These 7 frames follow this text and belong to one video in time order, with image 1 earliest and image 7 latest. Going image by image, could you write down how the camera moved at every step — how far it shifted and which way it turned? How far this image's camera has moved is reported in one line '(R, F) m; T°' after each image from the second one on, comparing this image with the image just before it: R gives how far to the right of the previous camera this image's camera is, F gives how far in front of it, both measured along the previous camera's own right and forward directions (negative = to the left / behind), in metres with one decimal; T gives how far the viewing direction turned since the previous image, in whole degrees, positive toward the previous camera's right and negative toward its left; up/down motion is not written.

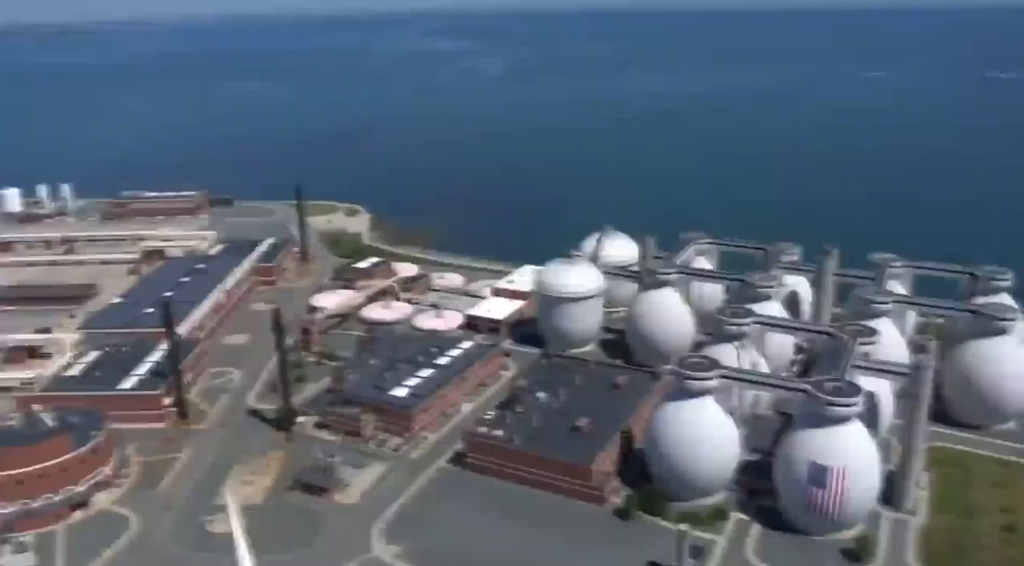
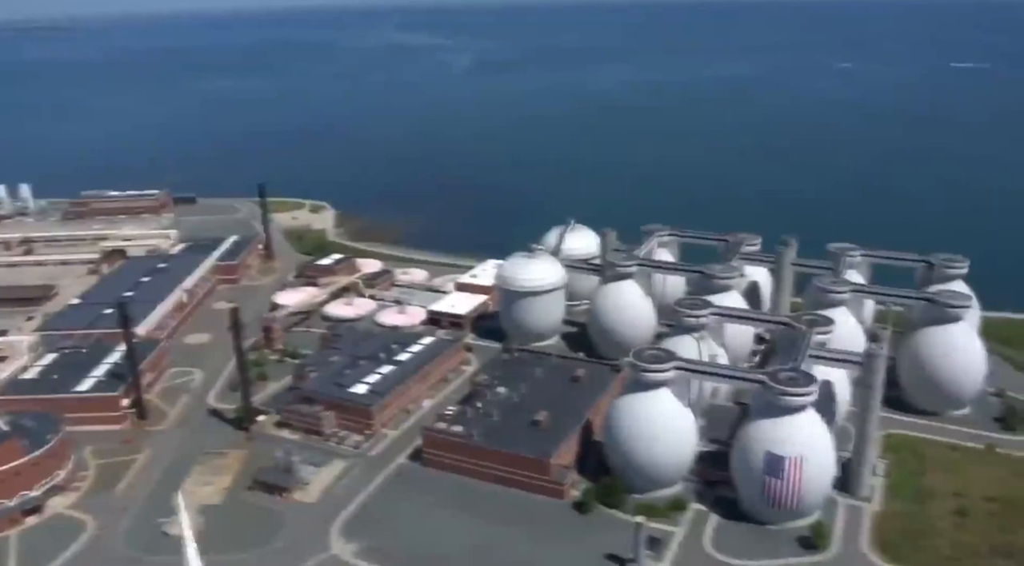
(+0.9, 0.0) m; +1°
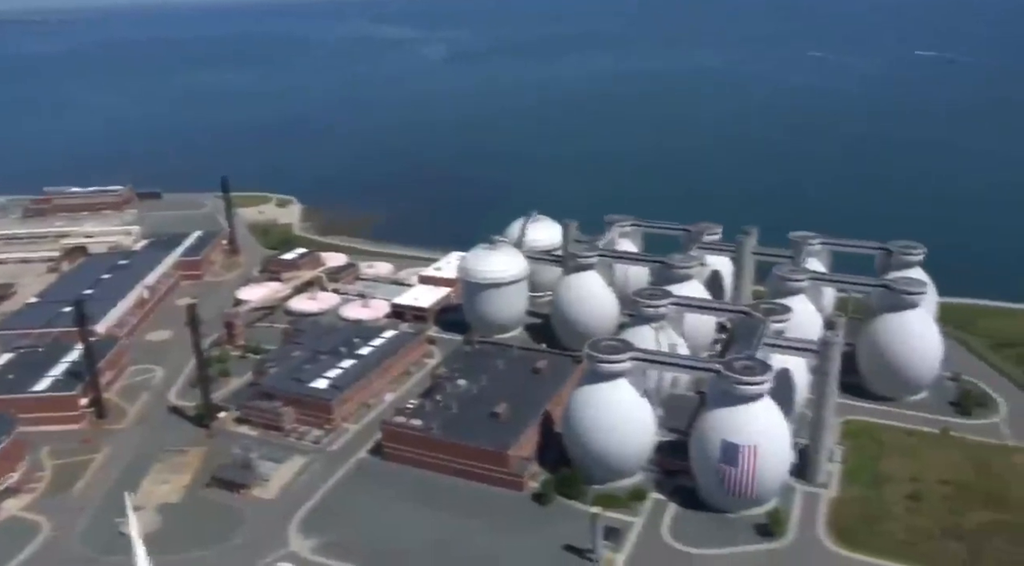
(+0.9, 0.0) m; +1°
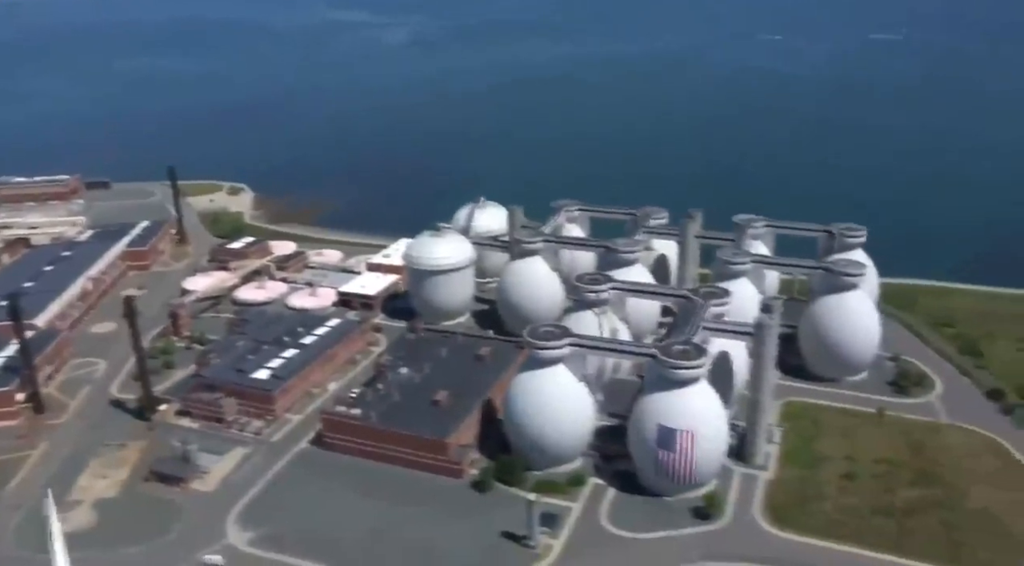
(+1.5, +0.1) m; +2°
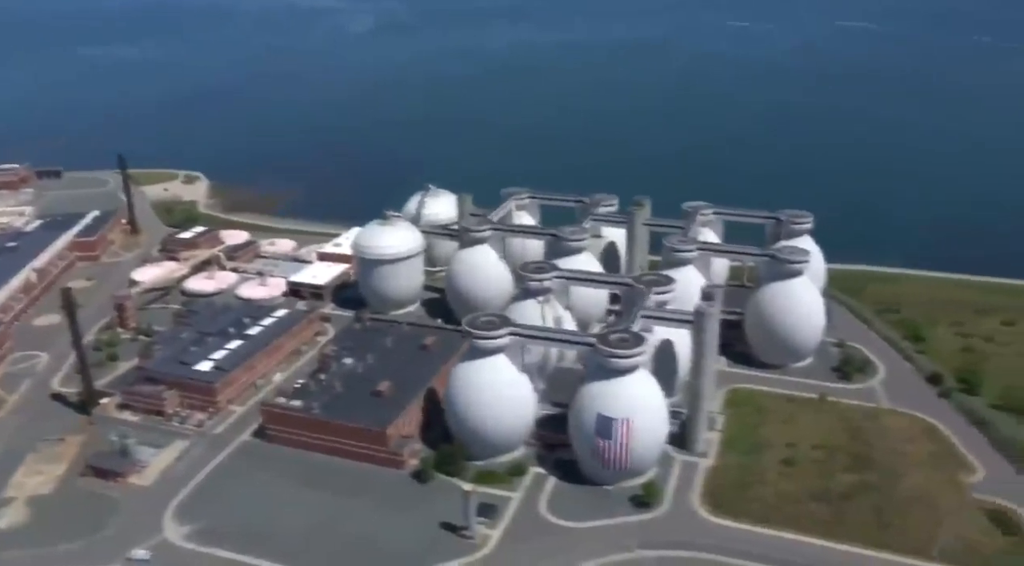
(+1.6, +0.2) m; +1°
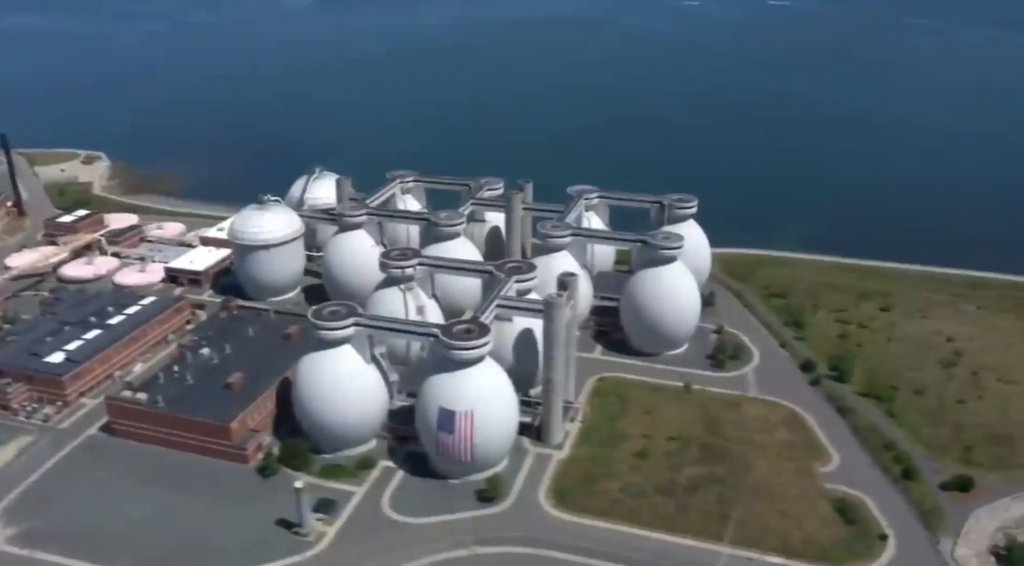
(+4.9, +1.1) m; +2°
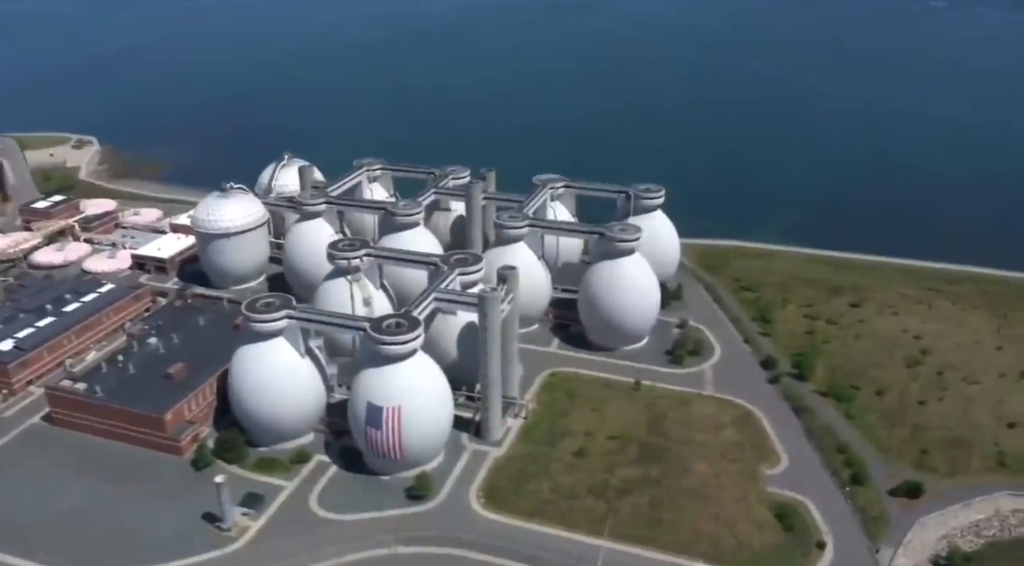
(+3.9, +1.0) m; -2°
